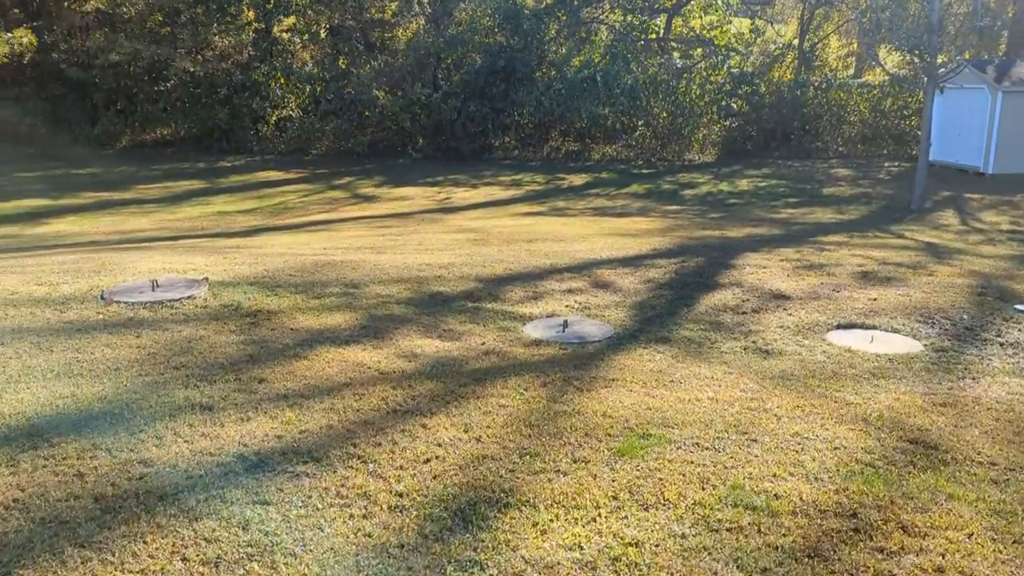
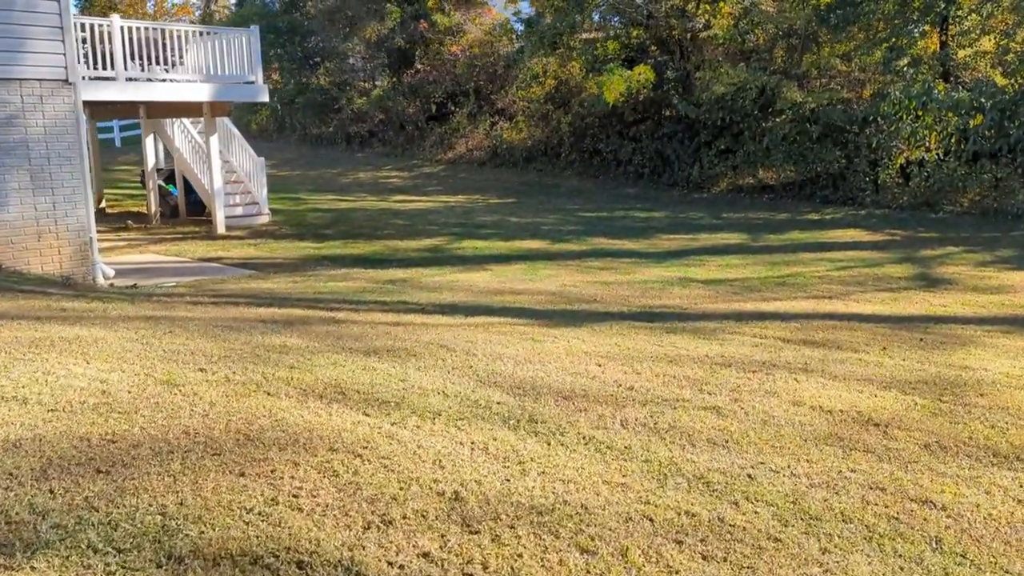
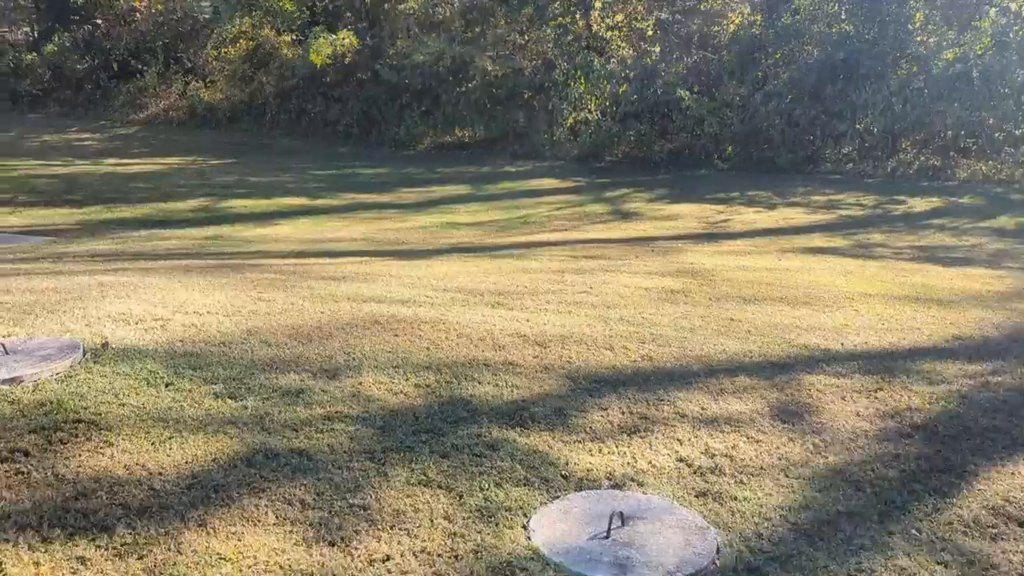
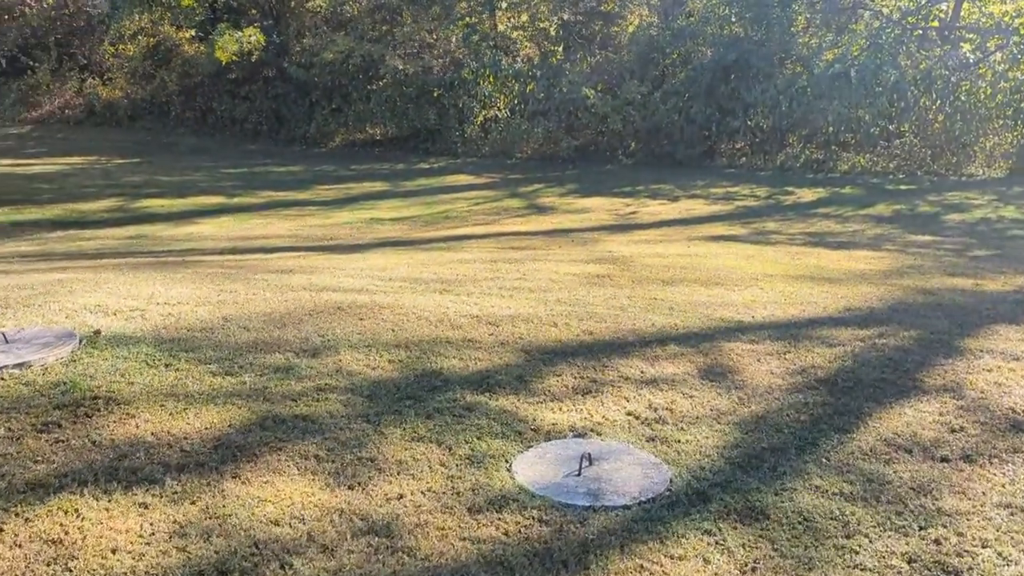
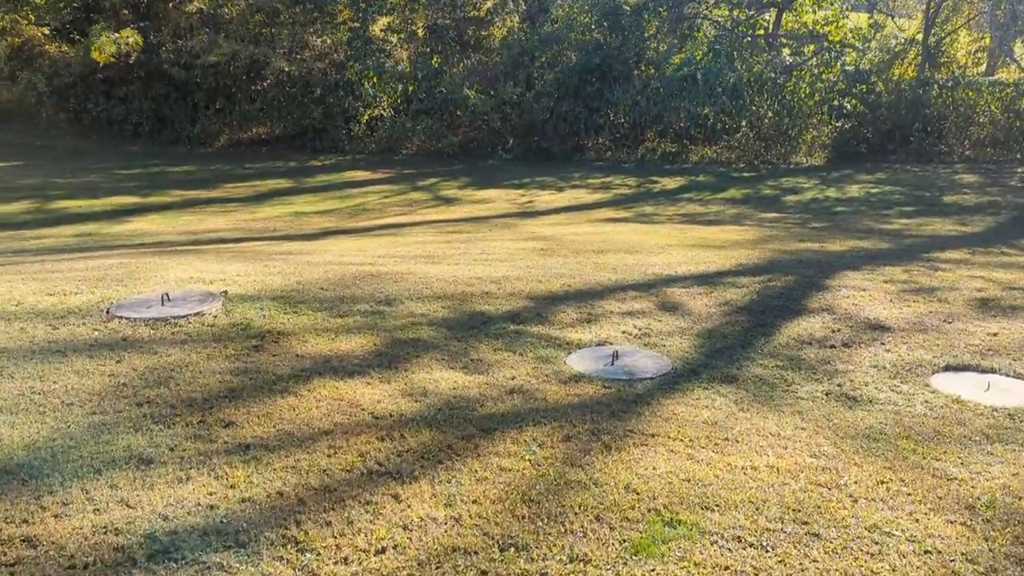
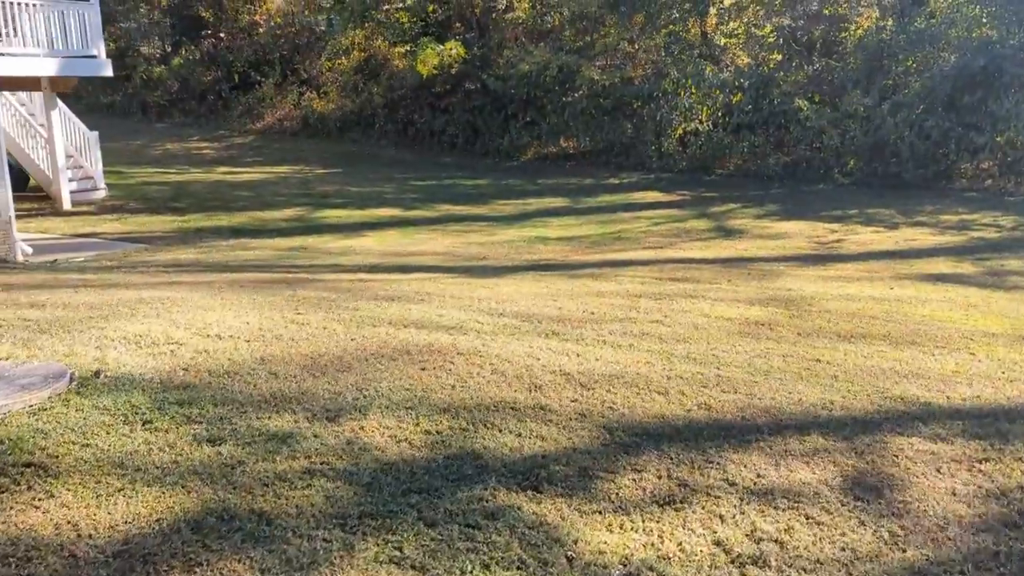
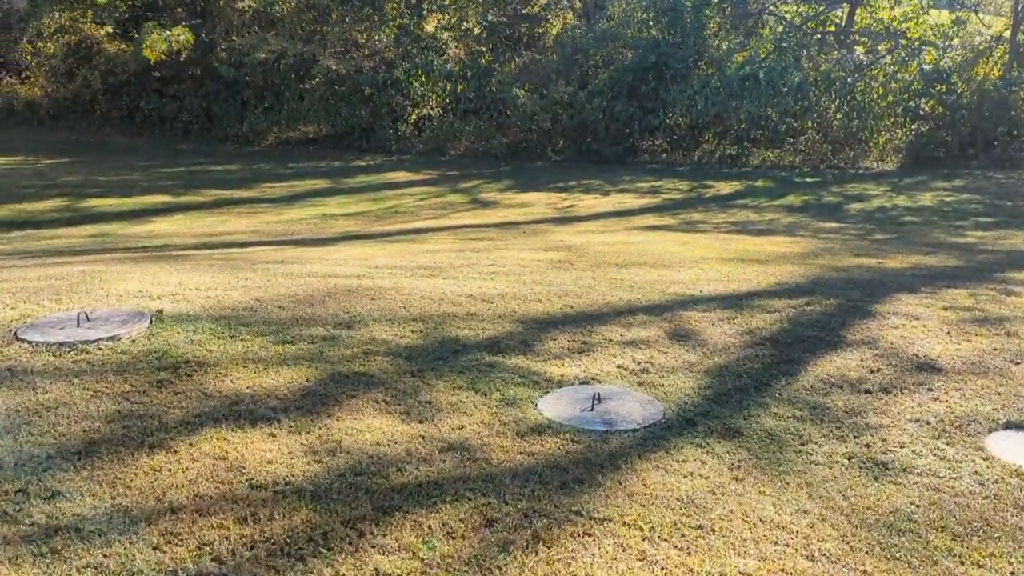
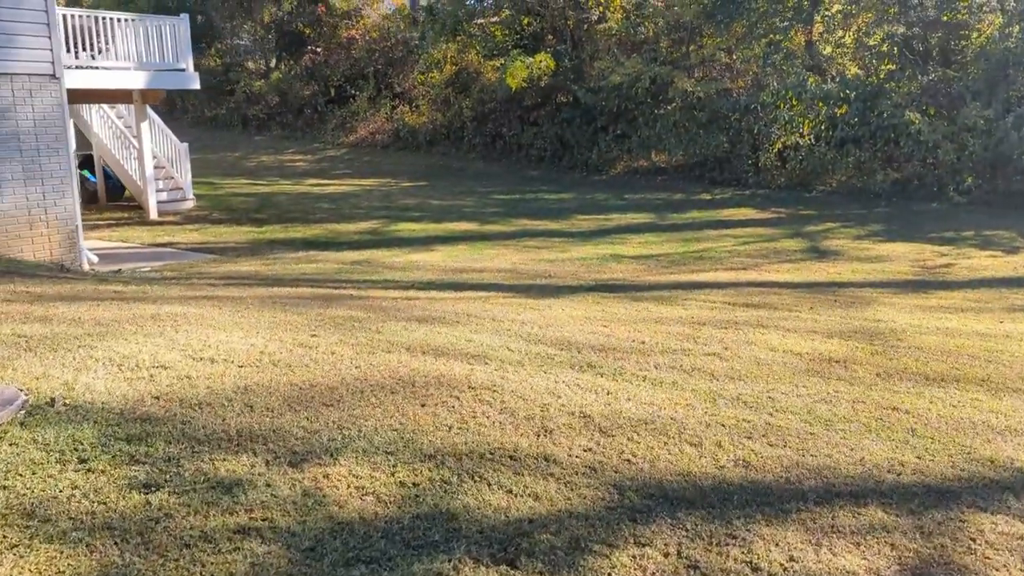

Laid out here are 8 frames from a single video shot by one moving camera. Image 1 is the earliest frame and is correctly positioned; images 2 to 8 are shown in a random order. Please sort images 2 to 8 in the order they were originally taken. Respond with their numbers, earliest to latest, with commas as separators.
5, 7, 4, 3, 6, 8, 2
